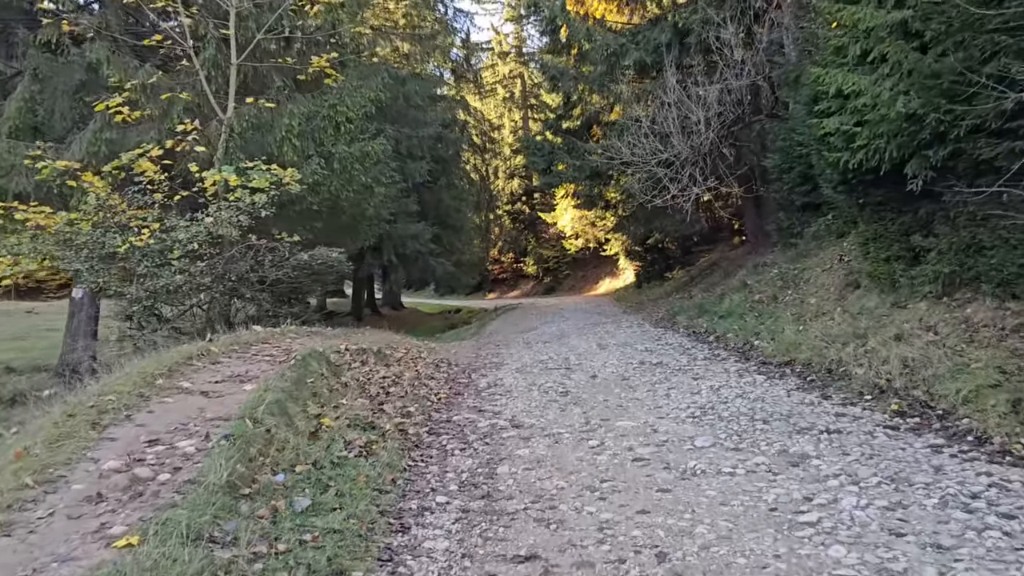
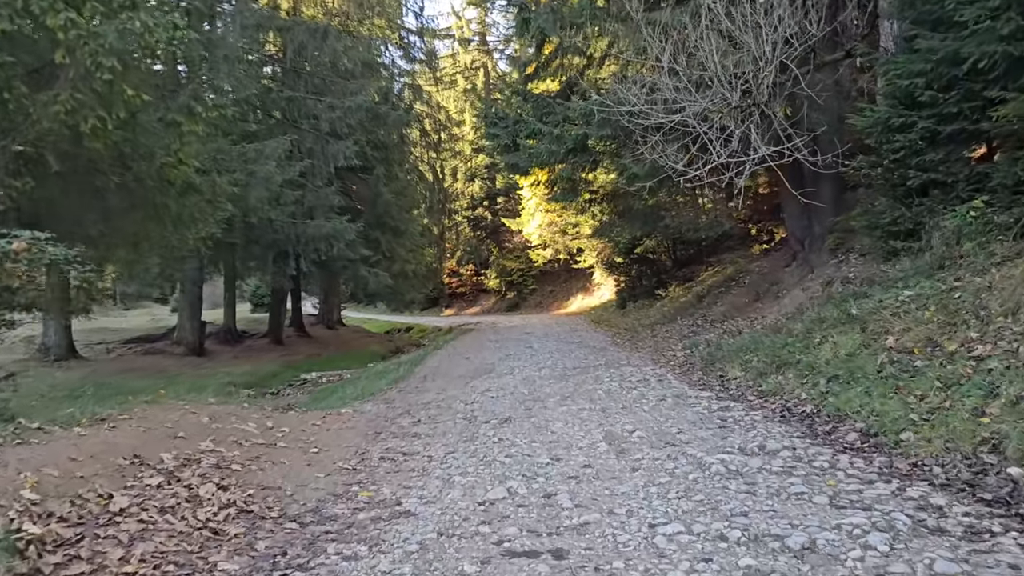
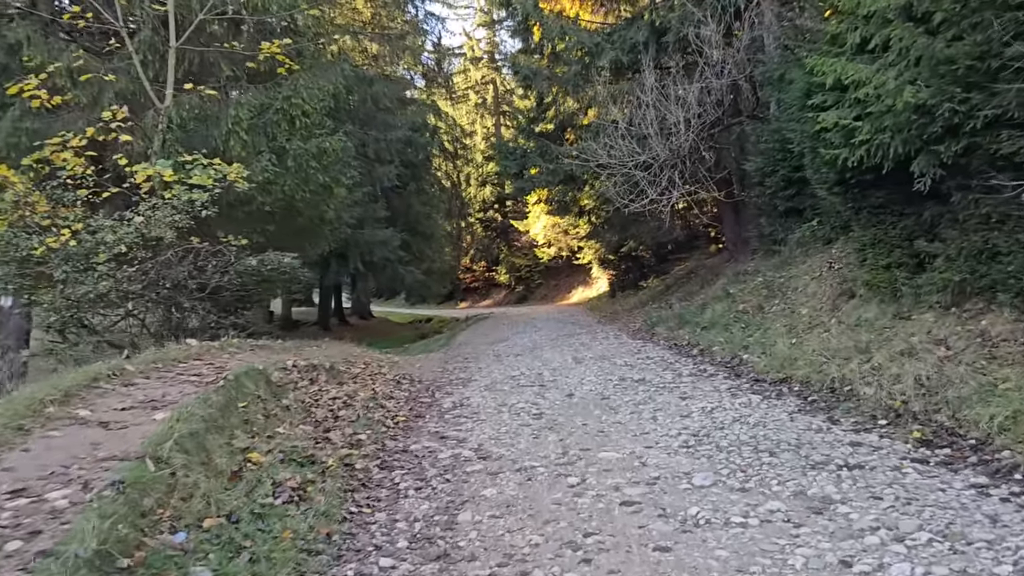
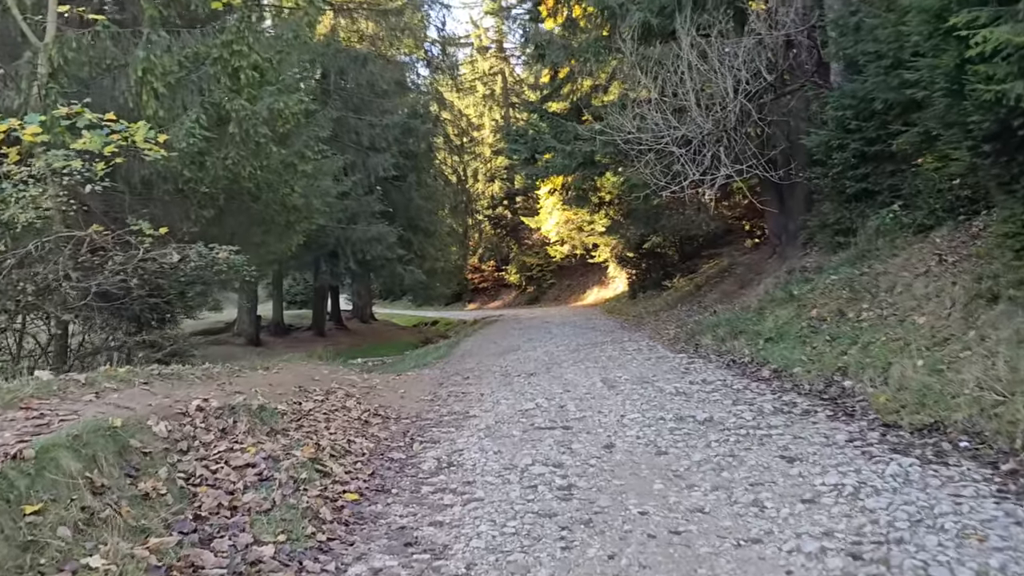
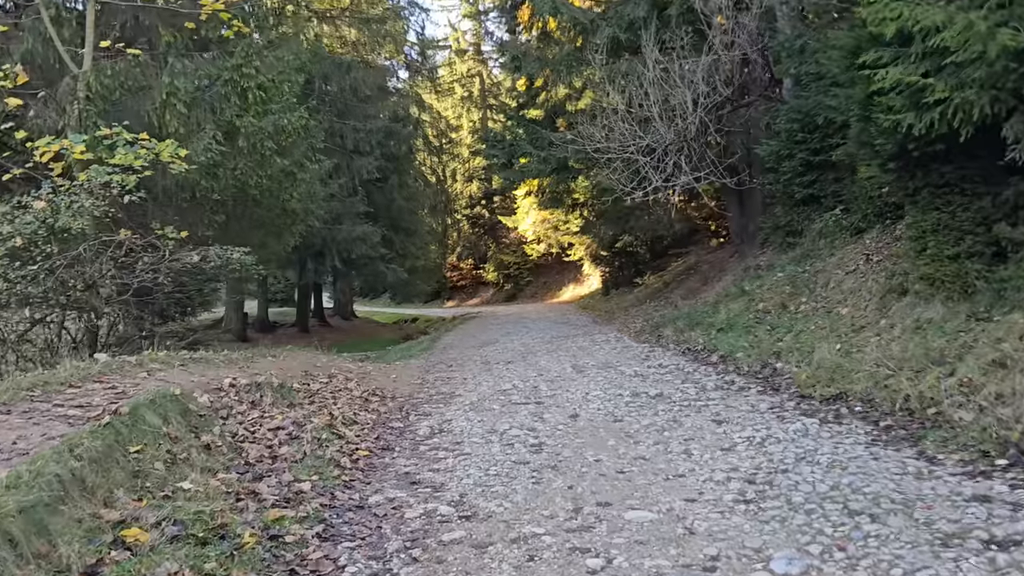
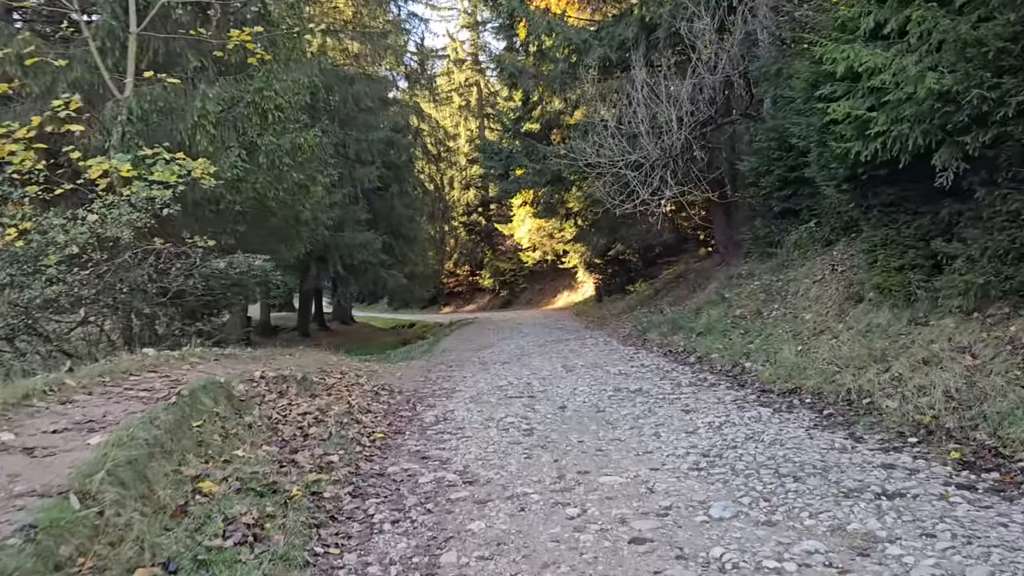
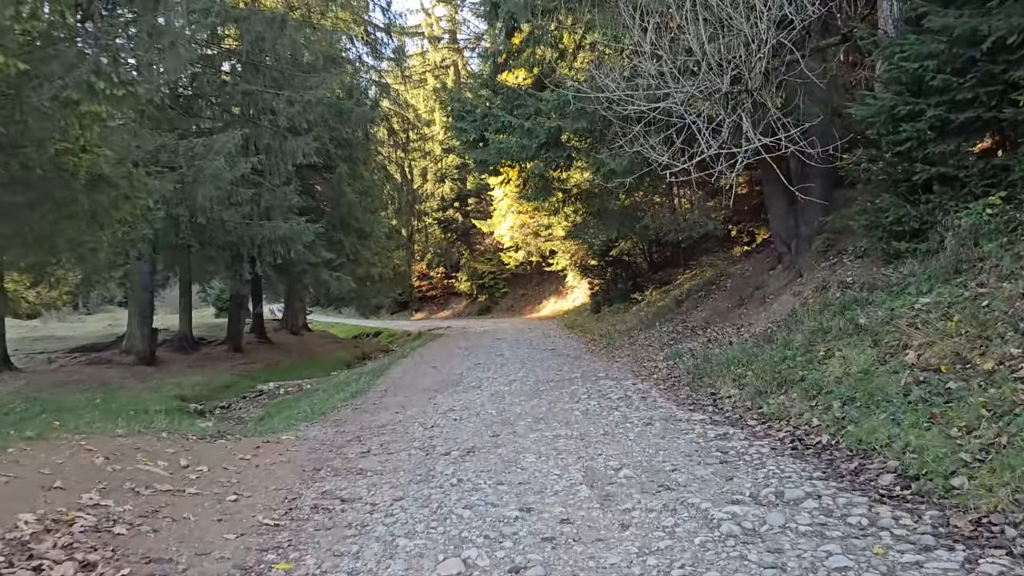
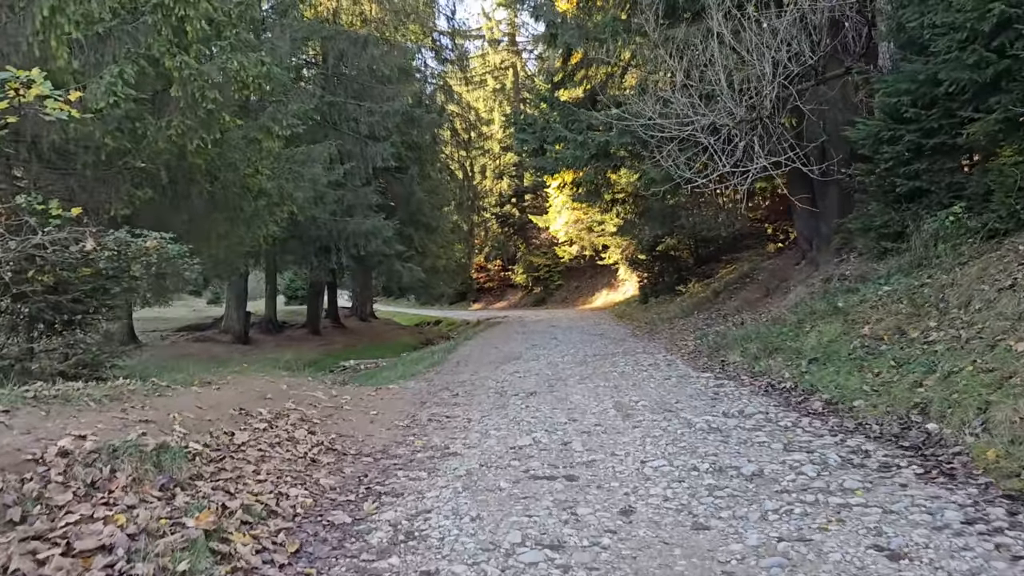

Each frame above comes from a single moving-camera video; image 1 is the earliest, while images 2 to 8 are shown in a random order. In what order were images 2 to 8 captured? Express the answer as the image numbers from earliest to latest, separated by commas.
3, 6, 5, 4, 8, 2, 7
